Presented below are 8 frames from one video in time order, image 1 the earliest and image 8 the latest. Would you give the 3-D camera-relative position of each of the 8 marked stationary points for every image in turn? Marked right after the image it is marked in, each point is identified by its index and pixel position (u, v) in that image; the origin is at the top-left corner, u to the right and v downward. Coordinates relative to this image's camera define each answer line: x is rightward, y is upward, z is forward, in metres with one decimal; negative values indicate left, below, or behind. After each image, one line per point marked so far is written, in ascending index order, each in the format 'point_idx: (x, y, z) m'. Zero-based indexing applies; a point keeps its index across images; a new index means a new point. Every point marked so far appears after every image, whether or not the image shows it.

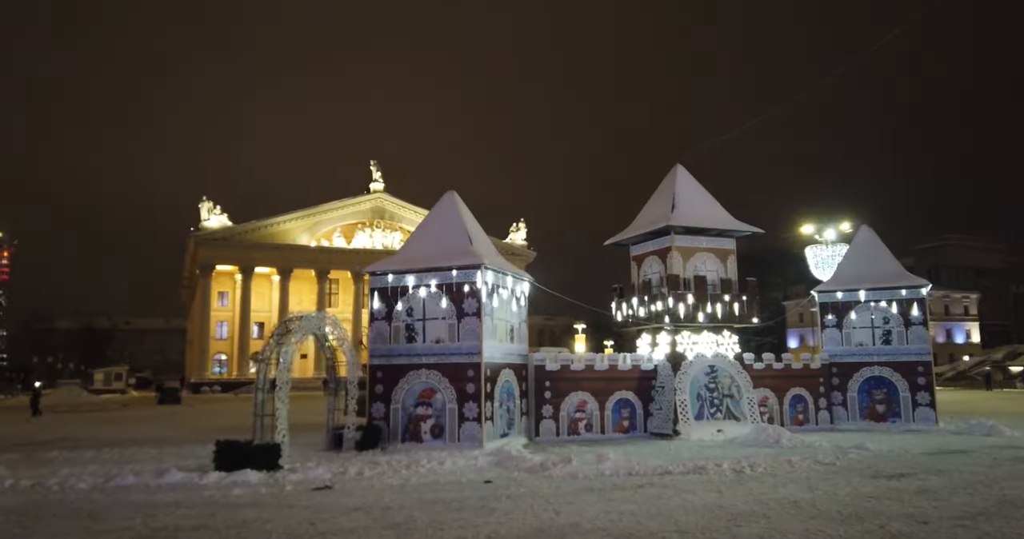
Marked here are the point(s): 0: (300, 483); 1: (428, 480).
0: (-3.7, -3.8, +14.5) m
1: (-1.5, -3.7, +14.7) m
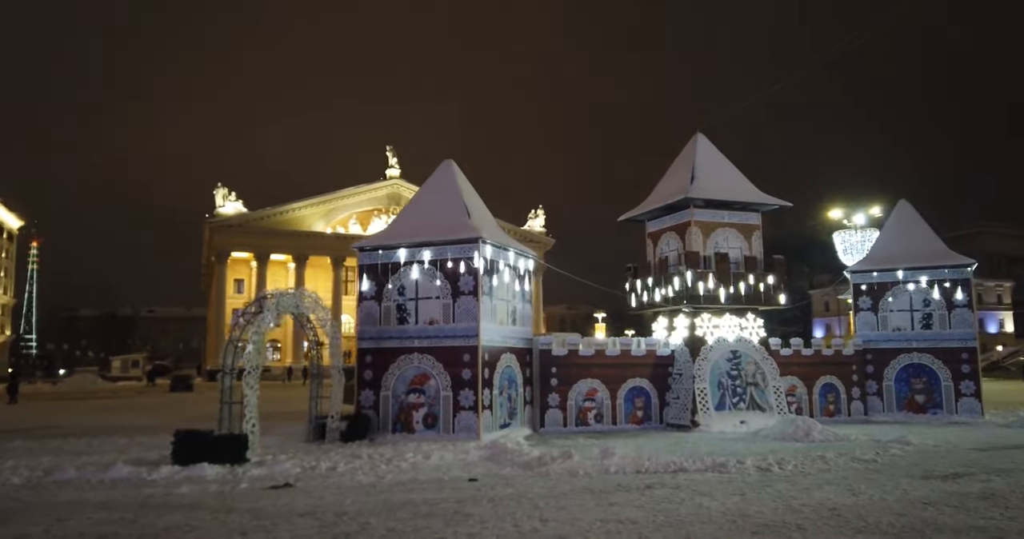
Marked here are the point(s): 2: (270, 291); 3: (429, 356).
0: (-3.9, -3.2, +12.7) m
1: (-1.7, -3.2, +12.8) m
2: (-4.8, -0.4, +16.5) m
3: (-1.9, -2.0, +19.2) m
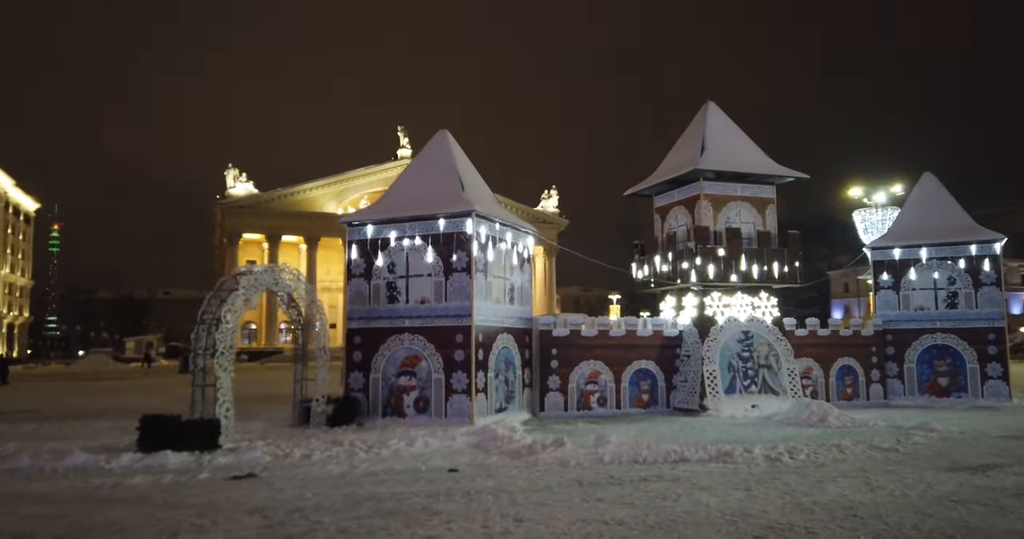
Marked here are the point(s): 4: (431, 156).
0: (-4.1, -2.8, +11.8) m
1: (-1.9, -2.8, +11.8) m
2: (-5.0, 0.0, +15.5) m
3: (-2.0, -1.5, +18.1) m
4: (-2.0, +2.7, +19.9) m
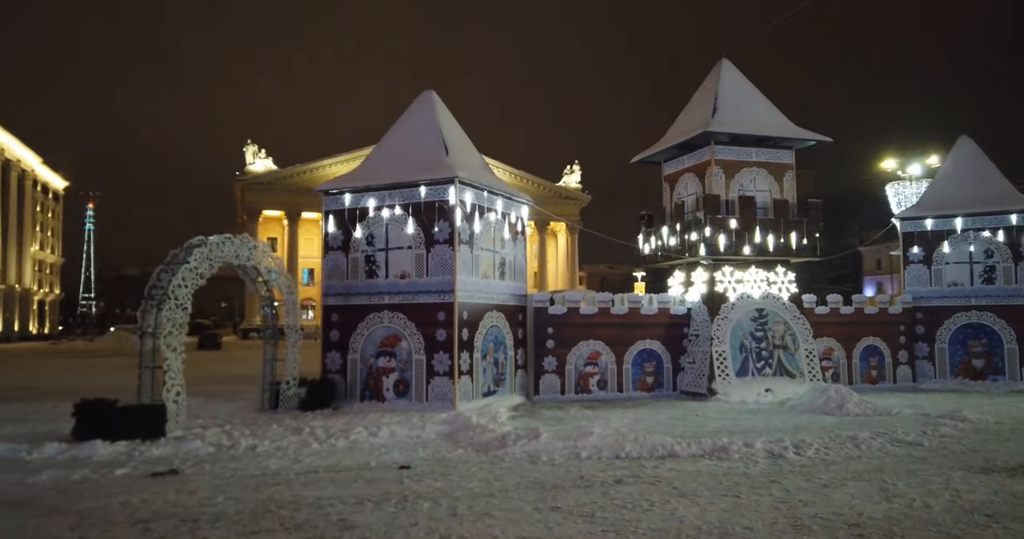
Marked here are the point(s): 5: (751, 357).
0: (-4.6, -2.5, +10.5) m
1: (-2.4, -2.4, +10.4) m
2: (-5.3, +0.5, +14.1) m
3: (-2.3, -0.9, +16.7) m
4: (-2.1, +3.3, +18.4) m
5: (+5.5, -2.0, +19.2) m
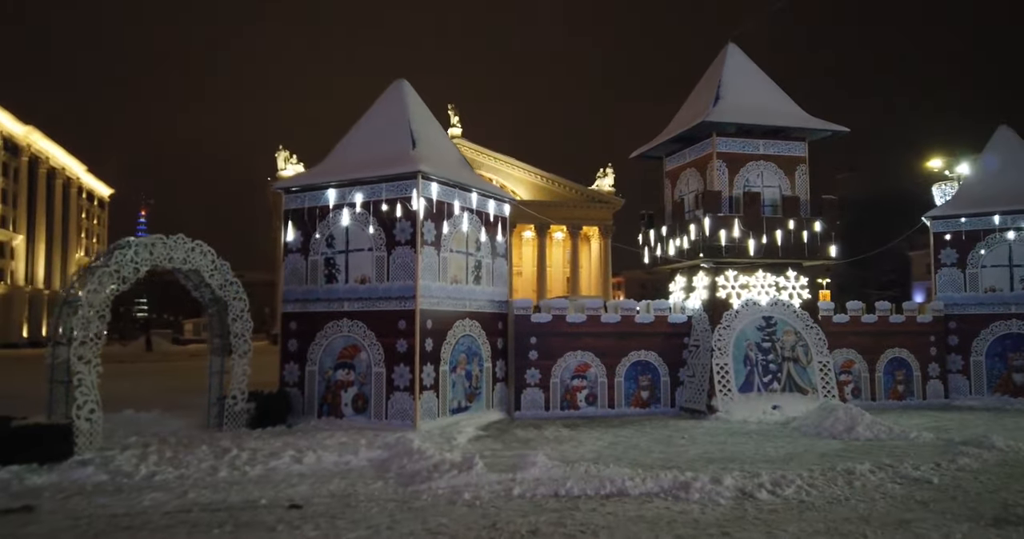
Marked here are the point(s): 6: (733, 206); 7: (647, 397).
0: (-5.4, -2.5, +9.1) m
1: (-3.2, -2.5, +9.0) m
2: (-6.0, +0.5, +12.8) m
3: (-2.8, -1.0, +15.3) m
4: (-2.6, +3.3, +16.9) m
5: (+5.1, -2.1, +17.4) m
6: (+4.9, +1.4, +18.2) m
7: (+2.9, -2.8, +17.9) m
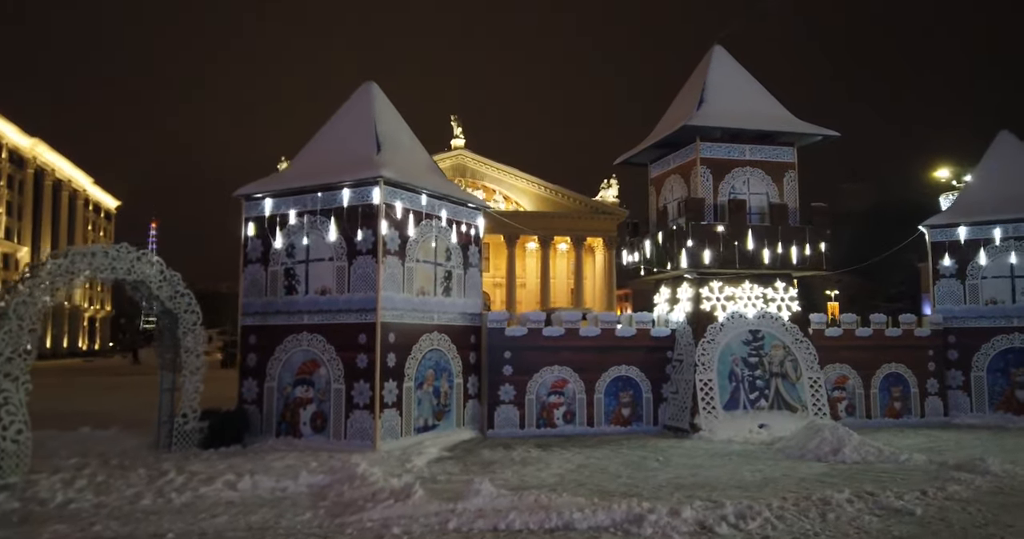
0: (-6.1, -2.6, +8.4) m
1: (-3.9, -2.6, +8.2) m
2: (-6.6, +0.3, +12.1) m
3: (-3.4, -1.2, +14.5) m
4: (-3.2, +3.0, +16.2) m
5: (+4.6, -2.3, +16.5) m
6: (+4.3, +1.2, +17.3) m
7: (+2.4, -3.0, +17.0) m
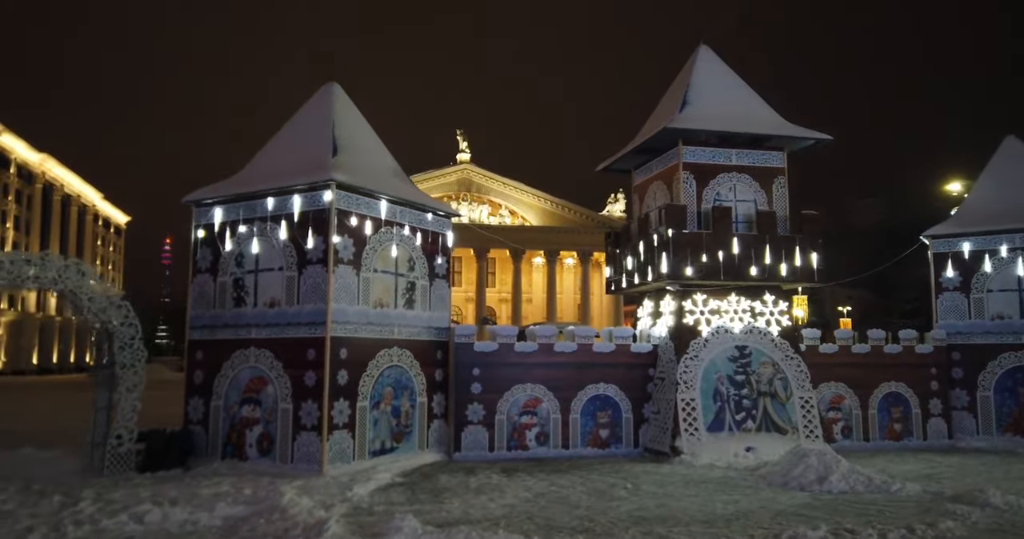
0: (-6.8, -2.6, +7.4) m
1: (-4.6, -2.6, +7.2) m
2: (-7.3, +0.2, +11.2) m
3: (-4.0, -1.3, +13.5) m
4: (-3.7, +2.8, +15.3) m
5: (+4.0, -2.6, +15.3) m
6: (+3.8, +0.9, +16.3) m
7: (+1.8, -3.2, +15.9) m
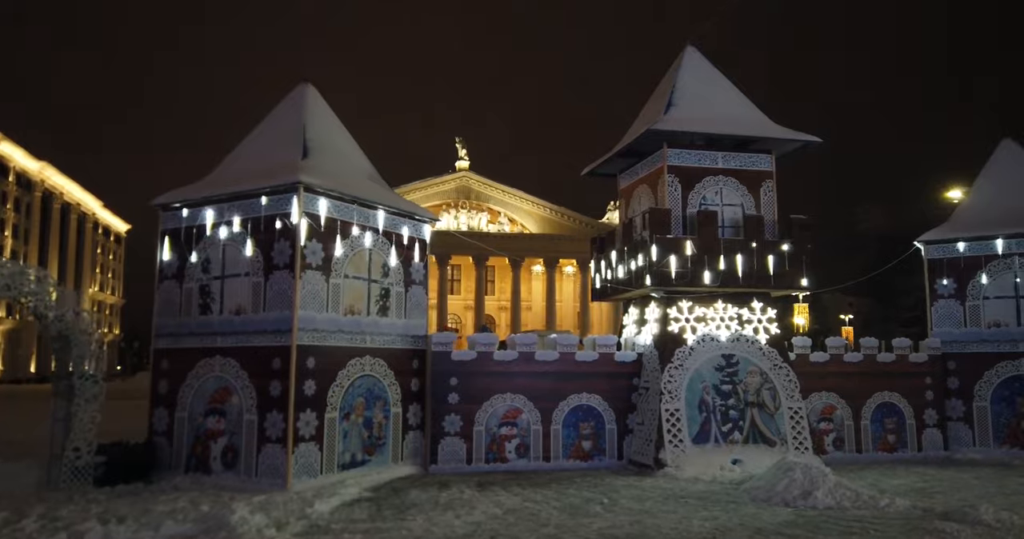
0: (-7.2, -2.7, +6.9) m
1: (-5.0, -2.6, +6.7) m
2: (-7.7, +0.1, +10.7) m
3: (-4.4, -1.4, +13.0) m
4: (-4.1, +2.7, +14.9) m
5: (+3.6, -2.7, +14.8) m
6: (+3.4, +0.8, +15.8) m
7: (+1.4, -3.3, +15.4) m
